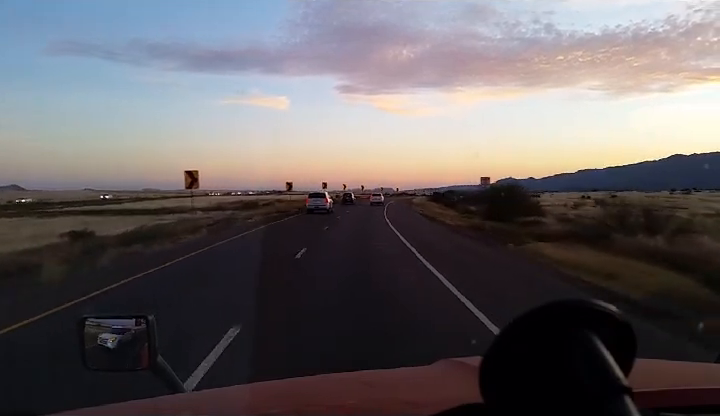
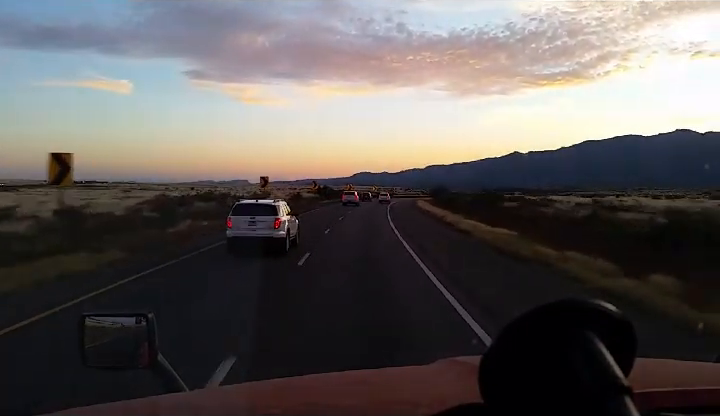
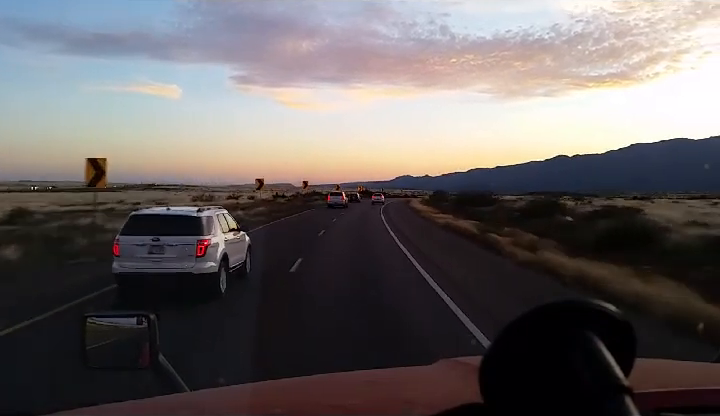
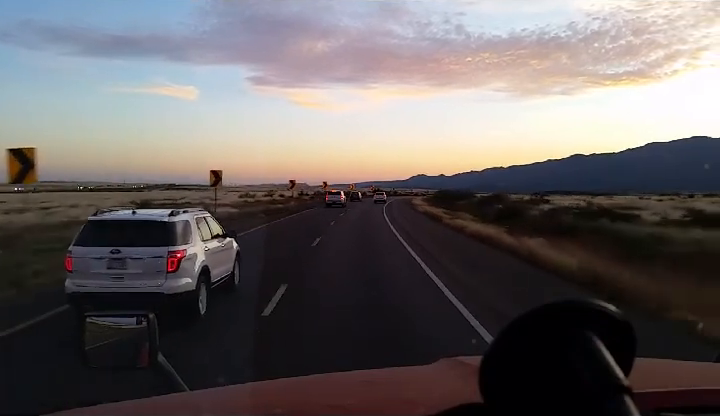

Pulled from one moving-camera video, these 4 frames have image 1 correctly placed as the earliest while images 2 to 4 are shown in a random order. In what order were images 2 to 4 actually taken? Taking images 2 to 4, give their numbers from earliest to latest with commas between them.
4, 3, 2
